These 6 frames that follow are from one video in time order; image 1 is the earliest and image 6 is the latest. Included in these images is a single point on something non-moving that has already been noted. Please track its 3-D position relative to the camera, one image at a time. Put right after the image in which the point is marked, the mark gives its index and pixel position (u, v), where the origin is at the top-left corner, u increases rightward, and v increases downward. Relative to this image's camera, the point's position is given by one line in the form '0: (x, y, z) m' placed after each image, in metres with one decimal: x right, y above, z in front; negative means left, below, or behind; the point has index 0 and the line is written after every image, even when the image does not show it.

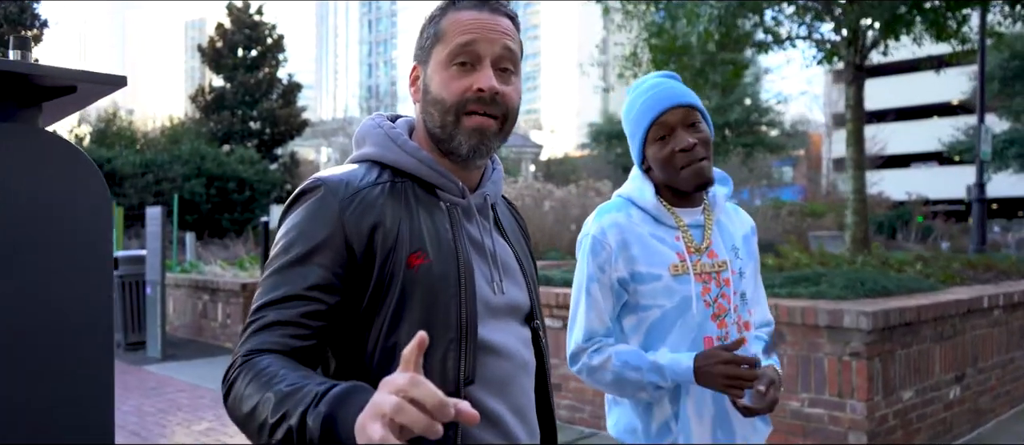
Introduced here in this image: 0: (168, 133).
0: (-8.2, +2.2, +20.1) m
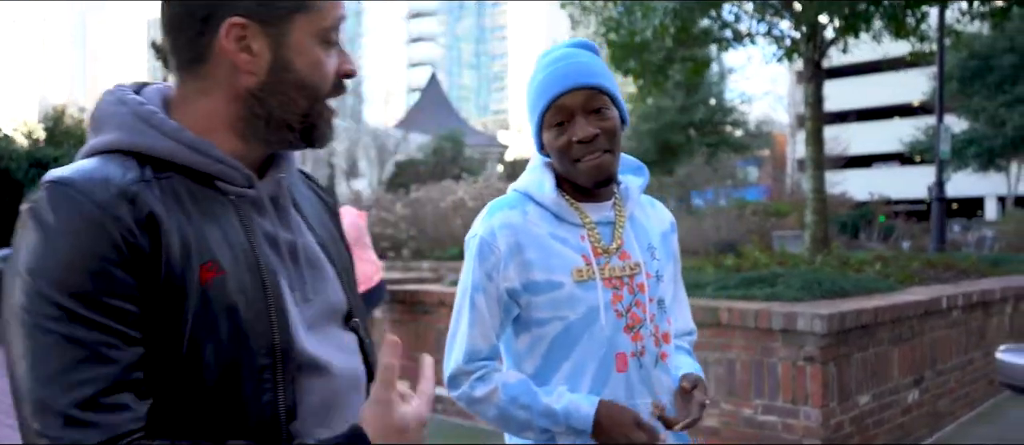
0: (-9.1, +2.2, +19.5) m
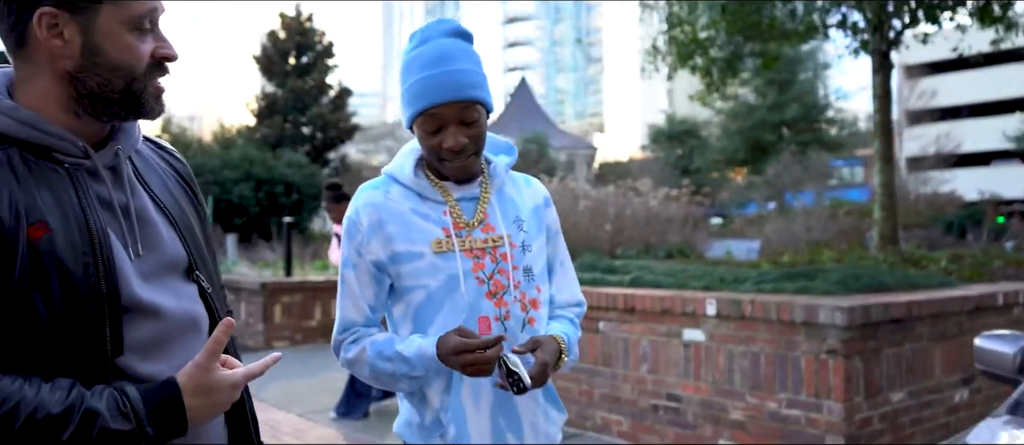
0: (-7.1, +2.1, +20.6) m
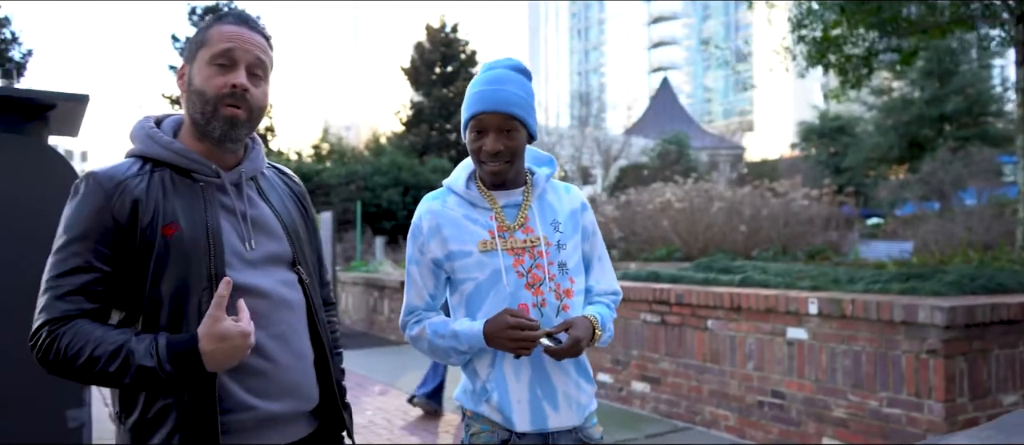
0: (-3.6, +2.0, +21.9) m
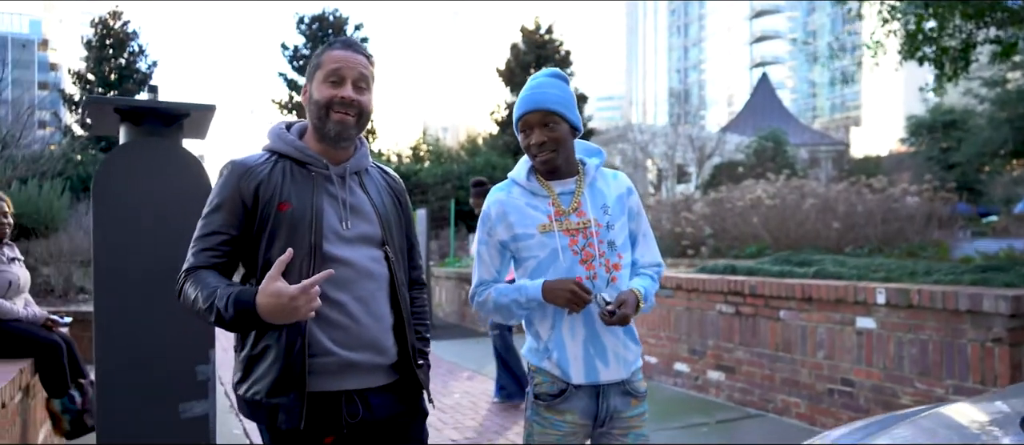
0: (-1.1, +2.1, +22.6) m
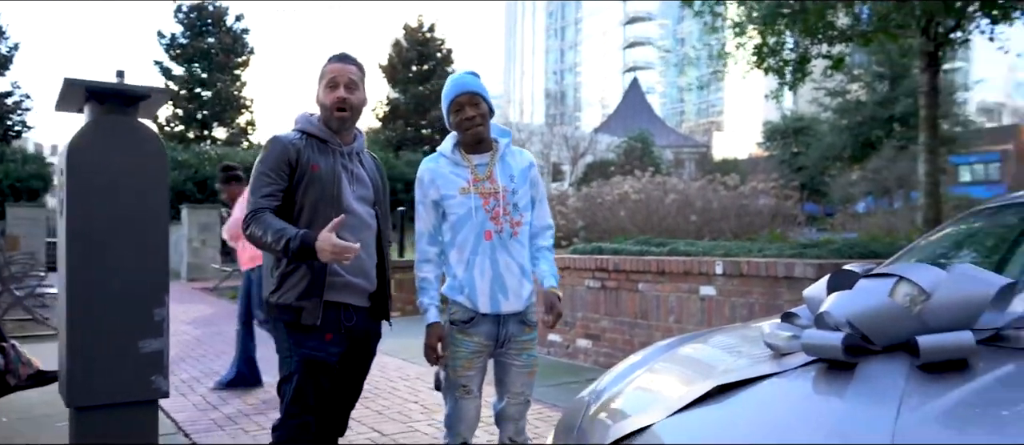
0: (-4.4, +2.3, +22.8) m
